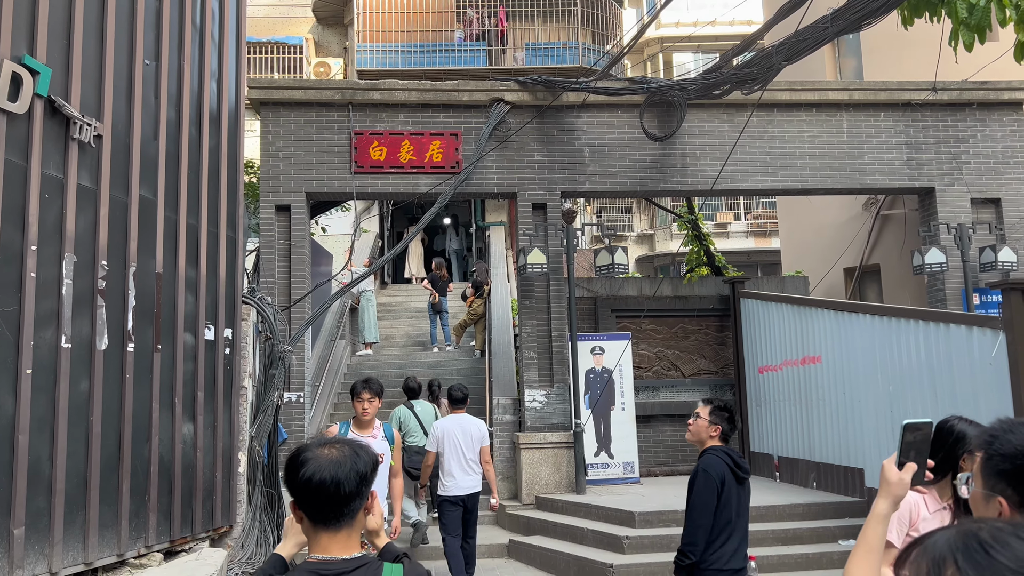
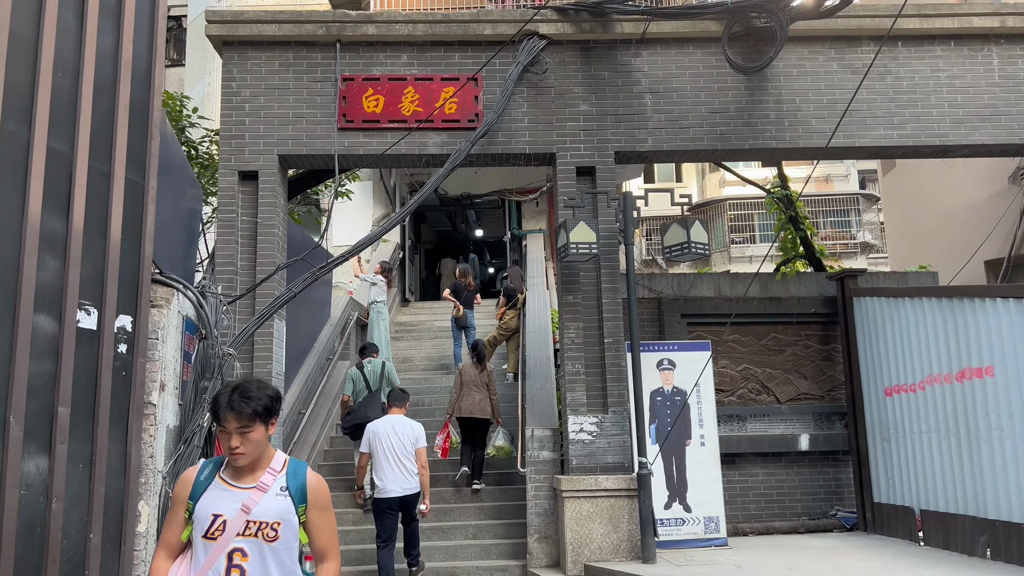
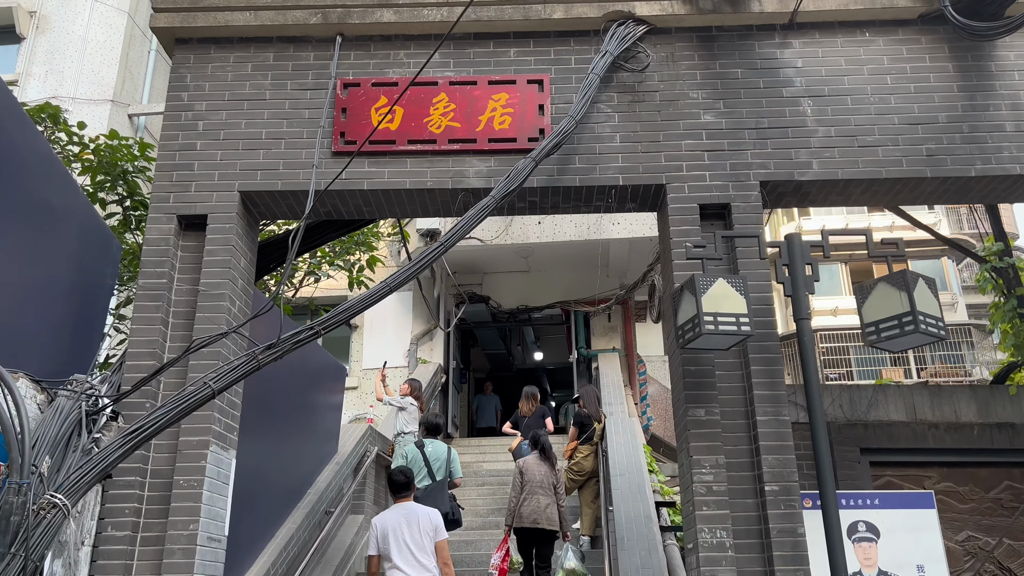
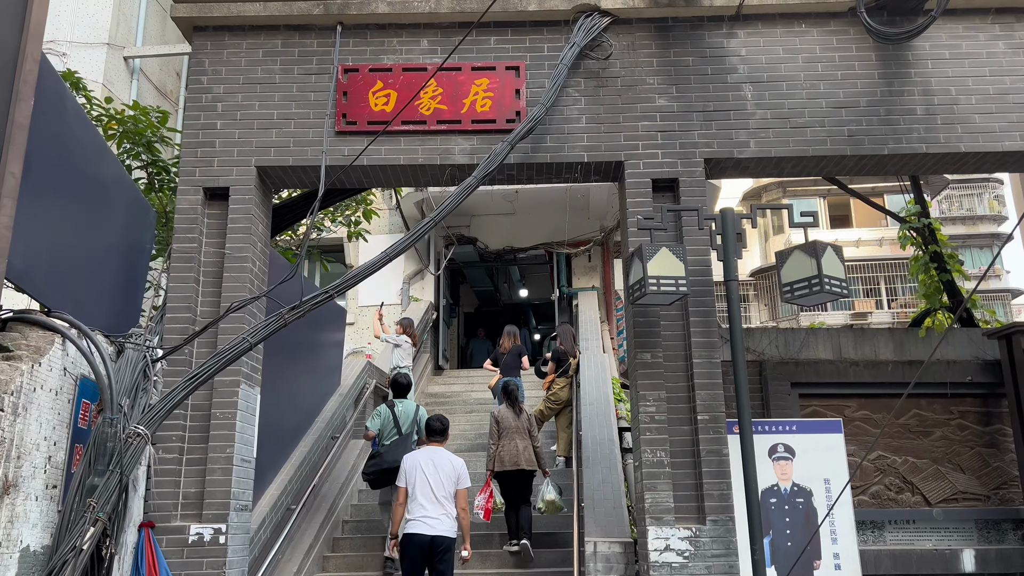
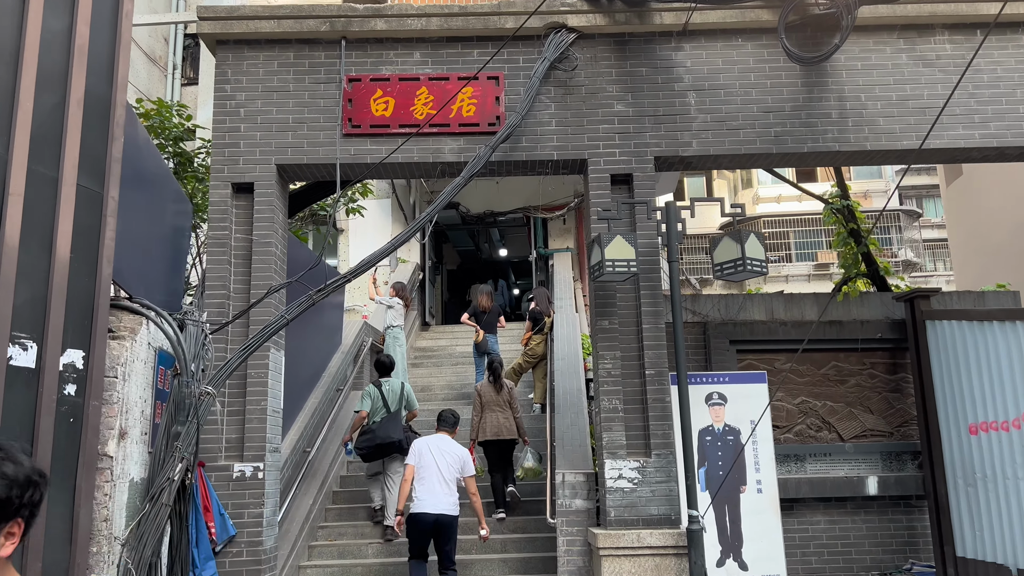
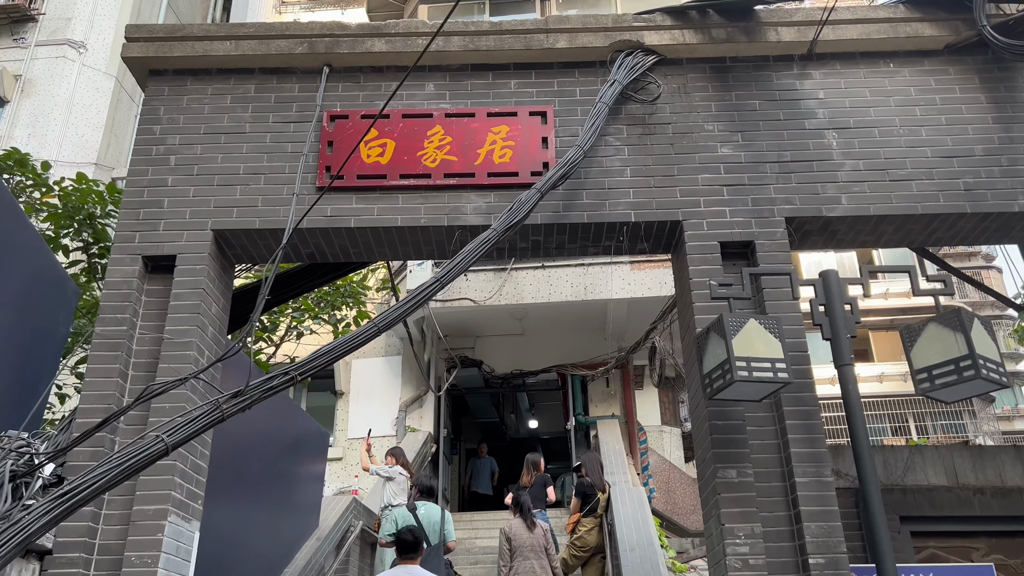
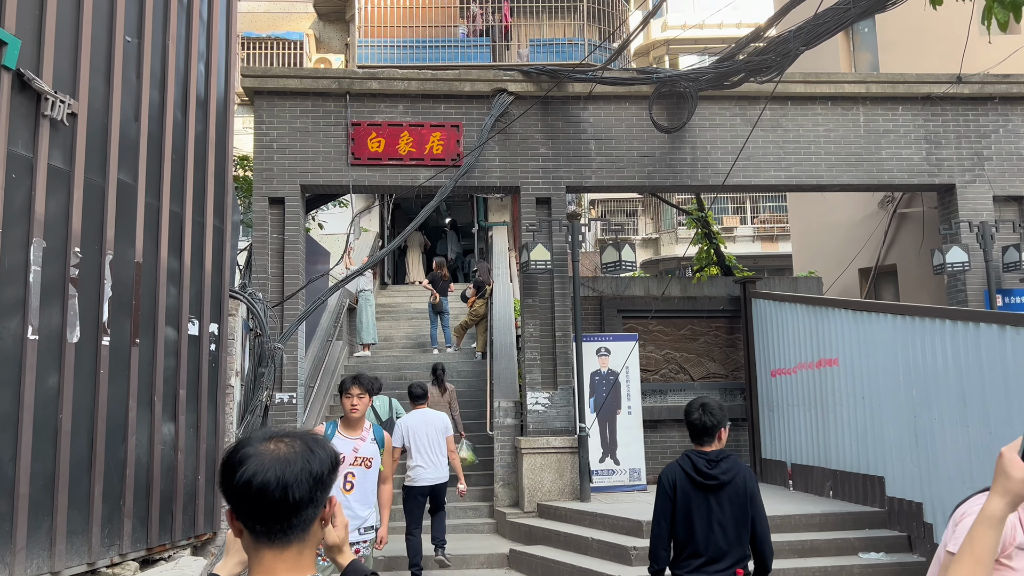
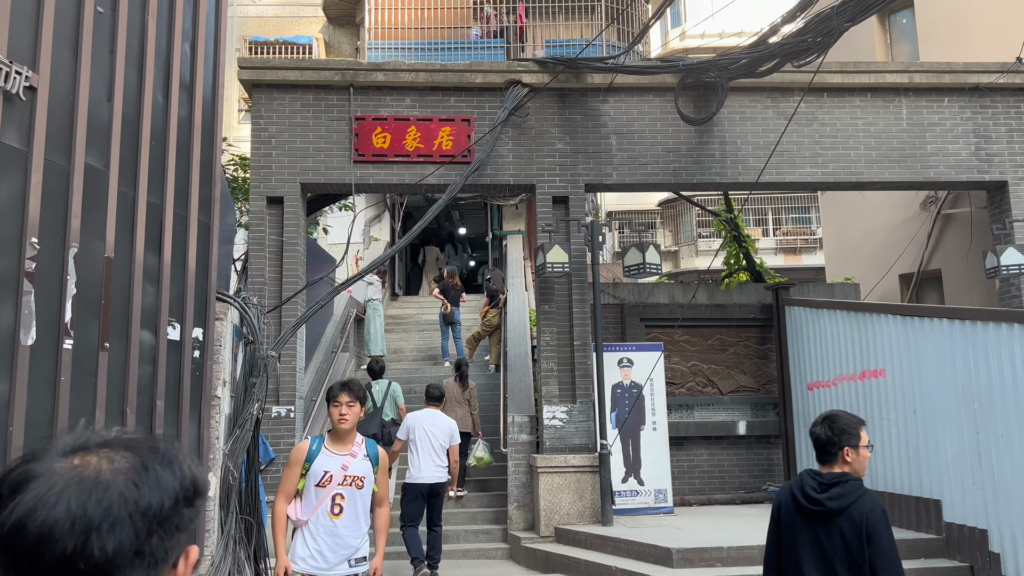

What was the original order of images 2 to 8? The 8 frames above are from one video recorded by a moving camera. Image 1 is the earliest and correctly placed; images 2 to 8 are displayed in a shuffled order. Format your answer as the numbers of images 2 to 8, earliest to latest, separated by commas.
7, 8, 2, 5, 4, 3, 6
